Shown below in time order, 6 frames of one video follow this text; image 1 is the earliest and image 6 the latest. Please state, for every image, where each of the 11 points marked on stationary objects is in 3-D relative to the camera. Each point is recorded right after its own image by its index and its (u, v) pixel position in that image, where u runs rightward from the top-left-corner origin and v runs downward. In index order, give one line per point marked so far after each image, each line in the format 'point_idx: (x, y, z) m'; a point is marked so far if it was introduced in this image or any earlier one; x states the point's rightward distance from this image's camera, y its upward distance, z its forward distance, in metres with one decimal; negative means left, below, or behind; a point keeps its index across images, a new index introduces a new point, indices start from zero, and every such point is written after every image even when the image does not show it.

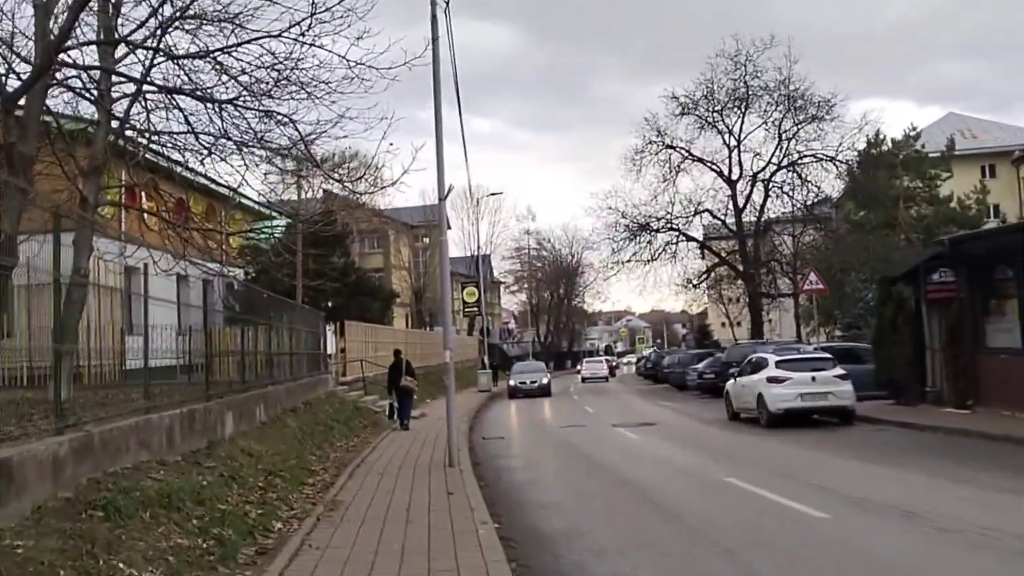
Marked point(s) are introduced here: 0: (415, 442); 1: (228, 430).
0: (-1.8, -2.8, +19.7) m
1: (-3.4, -1.7, +13.0) m
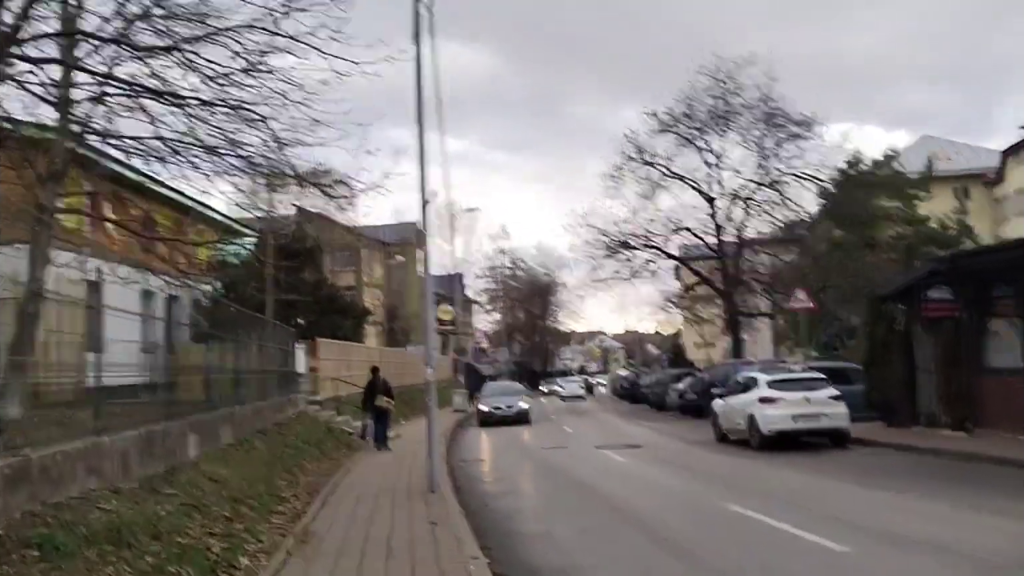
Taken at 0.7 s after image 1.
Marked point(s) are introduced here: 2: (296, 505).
0: (-2.1, -3.0, +18.8) m
1: (-3.6, -1.8, +12.0) m
2: (-2.5, -2.5, +12.5) m
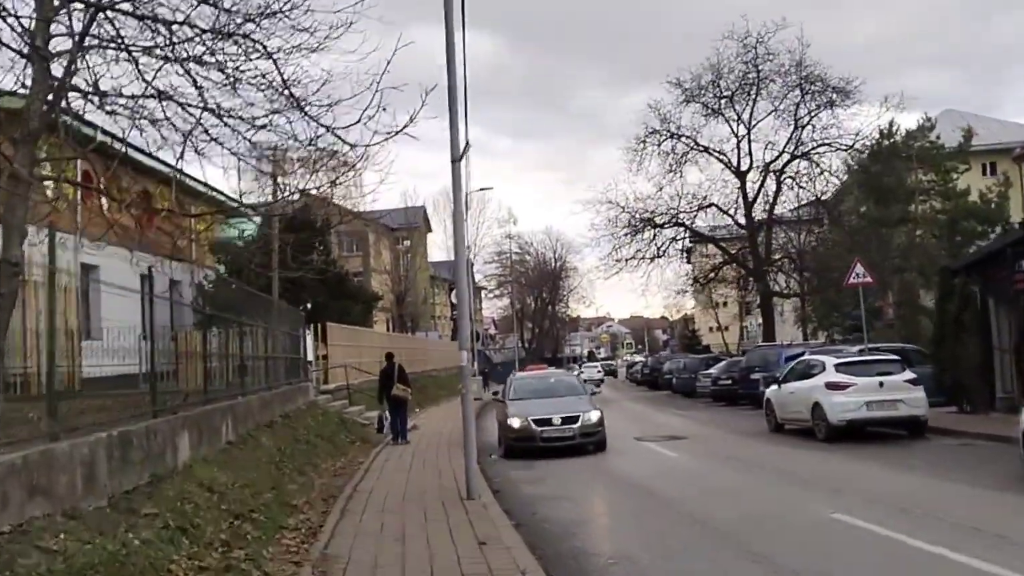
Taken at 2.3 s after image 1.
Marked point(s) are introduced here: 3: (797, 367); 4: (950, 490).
0: (-1.5, -2.6, +16.6) m
1: (-3.0, -1.5, +9.9) m
2: (-1.9, -2.2, +10.4) m
3: (+5.2, -1.4, +19.6) m
4: (+5.4, -2.5, +13.4) m
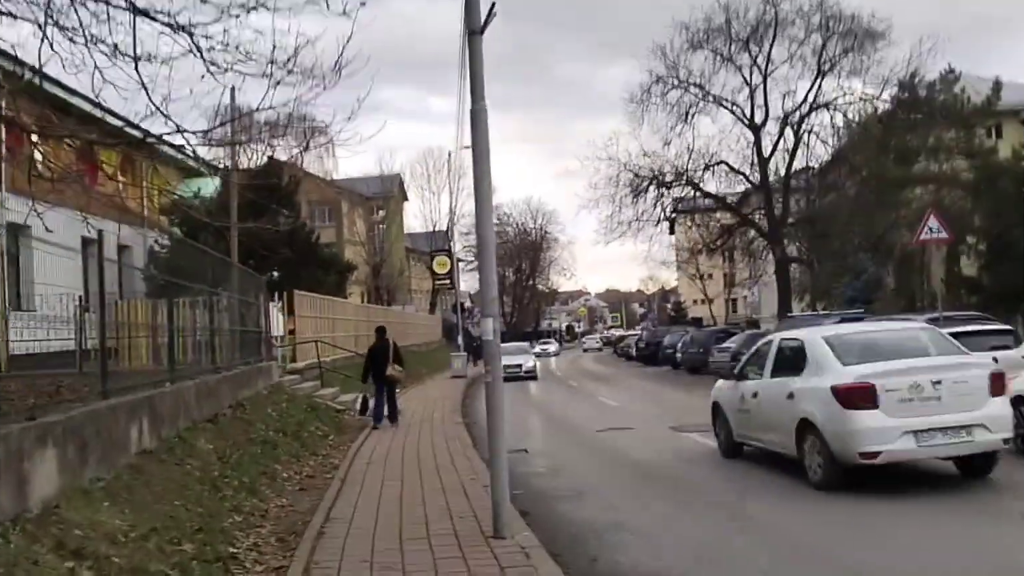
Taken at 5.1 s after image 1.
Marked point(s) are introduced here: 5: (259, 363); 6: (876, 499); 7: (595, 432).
0: (-1.3, -2.1, +12.8) m
1: (-2.6, -1.1, +6.0) m
2: (-1.6, -1.8, +6.6) m
3: (+5.4, -0.7, +15.9) m
4: (+5.7, -2.0, +9.7) m
5: (-4.7, -1.4, +19.9) m
6: (+3.4, -2.0, +10.2) m
7: (+1.3, -2.3, +16.9) m
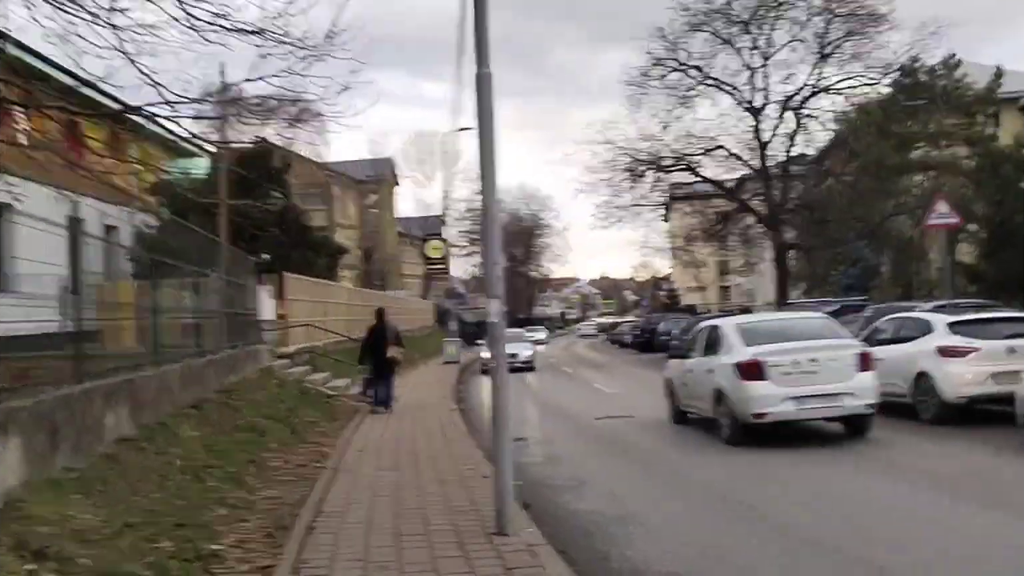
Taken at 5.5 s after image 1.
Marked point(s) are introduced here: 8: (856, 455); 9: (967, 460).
0: (-1.3, -1.8, +12.3) m
1: (-2.6, -1.0, +5.5) m
2: (-1.5, -1.6, +6.0) m
3: (+5.3, -0.5, +15.5) m
4: (+5.7, -1.9, +9.3) m
5: (-4.7, -1.1, +19.3) m
6: (+3.4, -1.9, +9.7) m
7: (+1.2, -2.0, +16.4) m
8: (+3.8, -1.8, +11.9) m
9: (+4.8, -1.9, +11.5) m
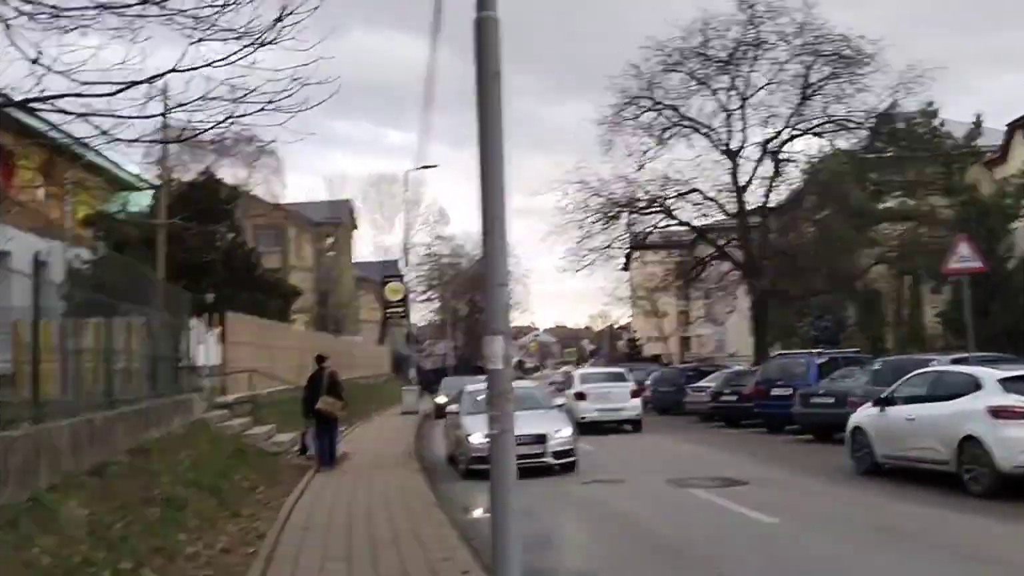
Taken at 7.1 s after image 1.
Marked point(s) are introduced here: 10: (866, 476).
0: (-1.5, -2.2, +10.0) m
1: (-2.5, -1.0, +3.2) m
2: (-1.5, -1.7, +3.8) m
3: (+5.0, -1.2, +13.5) m
4: (+5.7, -2.2, +7.3) m
5: (-5.2, -1.7, +16.9) m
6: (+3.3, -2.2, +7.6) m
7: (+0.9, -2.6, +14.2) m
8: (+3.6, -2.3, +9.8) m
9: (+4.6, -2.3, +9.4) m
10: (+4.6, -2.4, +13.9) m
